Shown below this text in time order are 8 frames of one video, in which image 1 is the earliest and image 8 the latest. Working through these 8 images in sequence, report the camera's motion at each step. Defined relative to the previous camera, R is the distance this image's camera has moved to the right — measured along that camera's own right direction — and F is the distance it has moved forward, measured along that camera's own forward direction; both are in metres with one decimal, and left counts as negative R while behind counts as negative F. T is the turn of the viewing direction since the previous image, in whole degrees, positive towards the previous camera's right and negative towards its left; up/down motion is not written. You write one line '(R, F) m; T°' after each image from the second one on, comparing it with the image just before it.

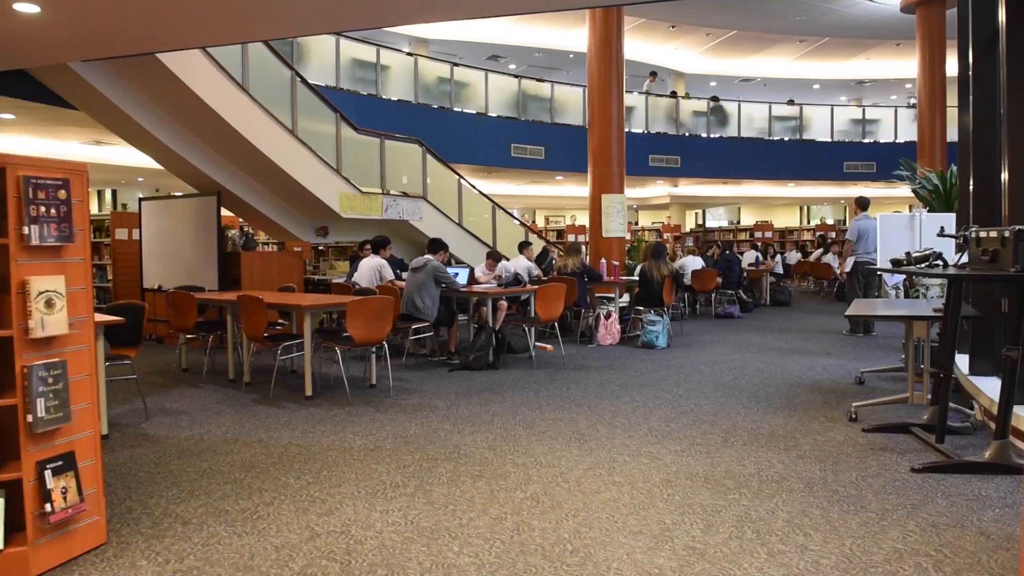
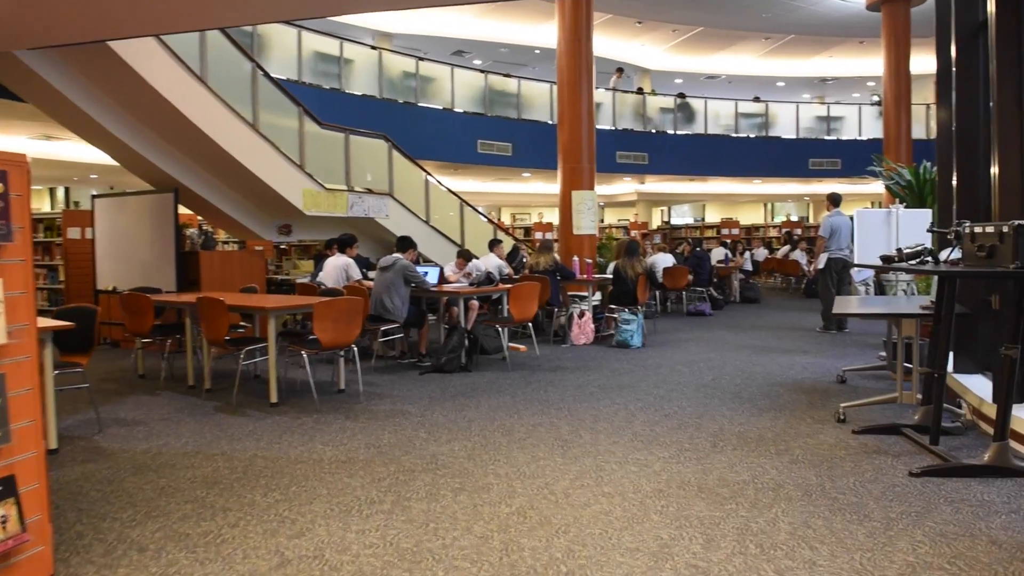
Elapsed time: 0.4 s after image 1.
(-0.1, +0.2) m; +3°
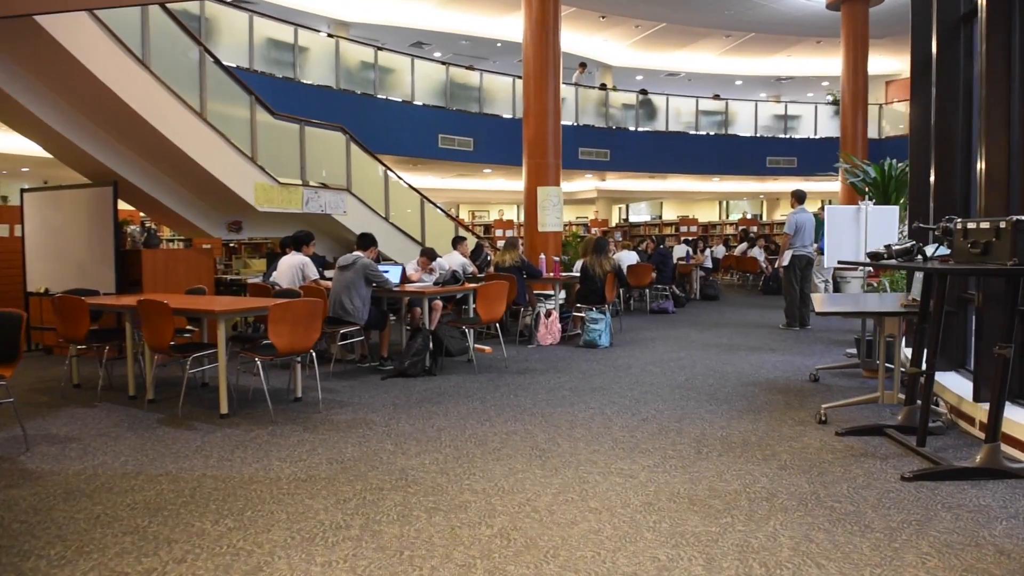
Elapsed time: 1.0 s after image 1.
(-0.1, +0.2) m; +3°
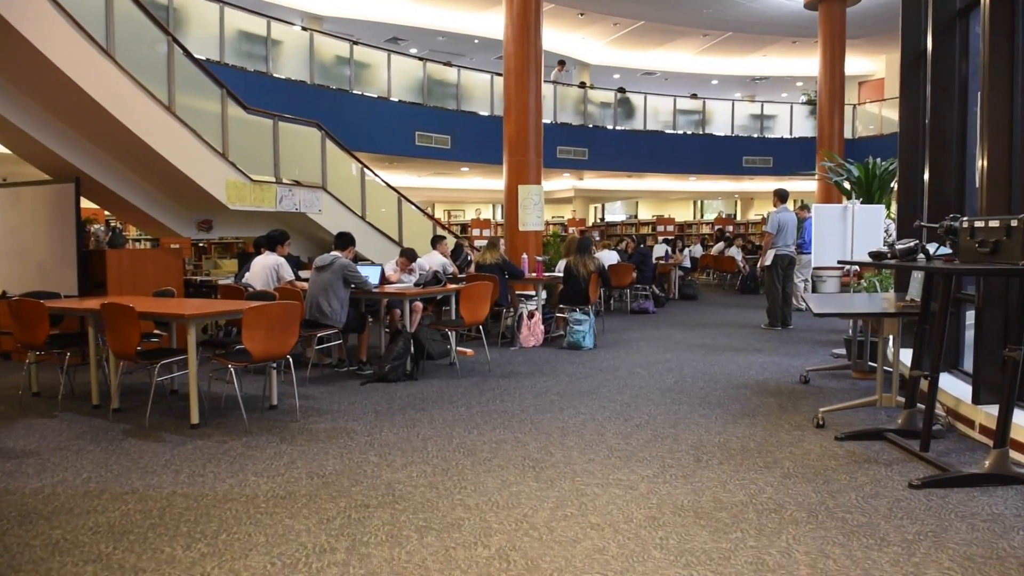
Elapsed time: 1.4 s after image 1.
(-0.1, +0.2) m; +2°
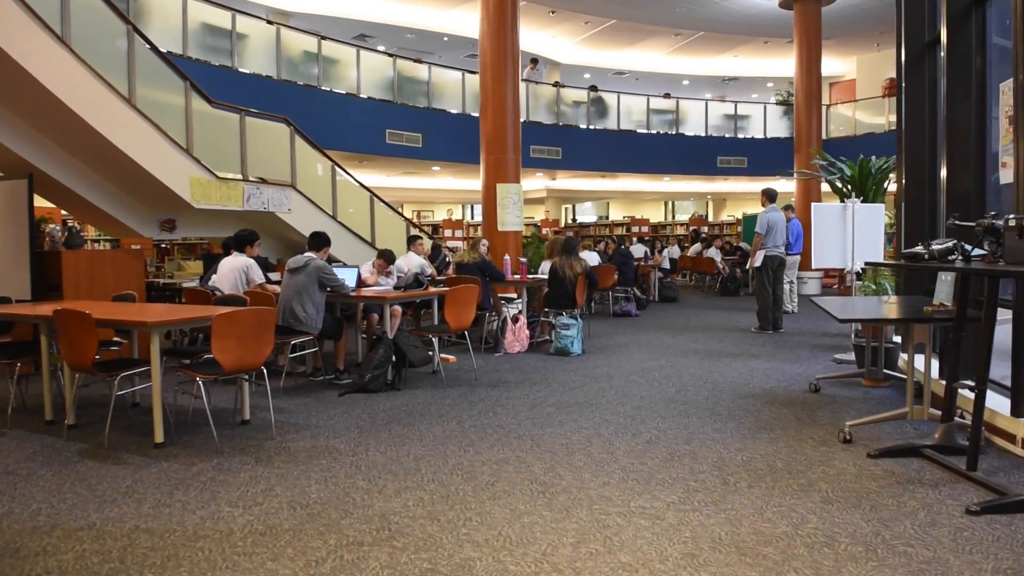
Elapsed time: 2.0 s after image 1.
(-0.2, +0.4) m; +3°
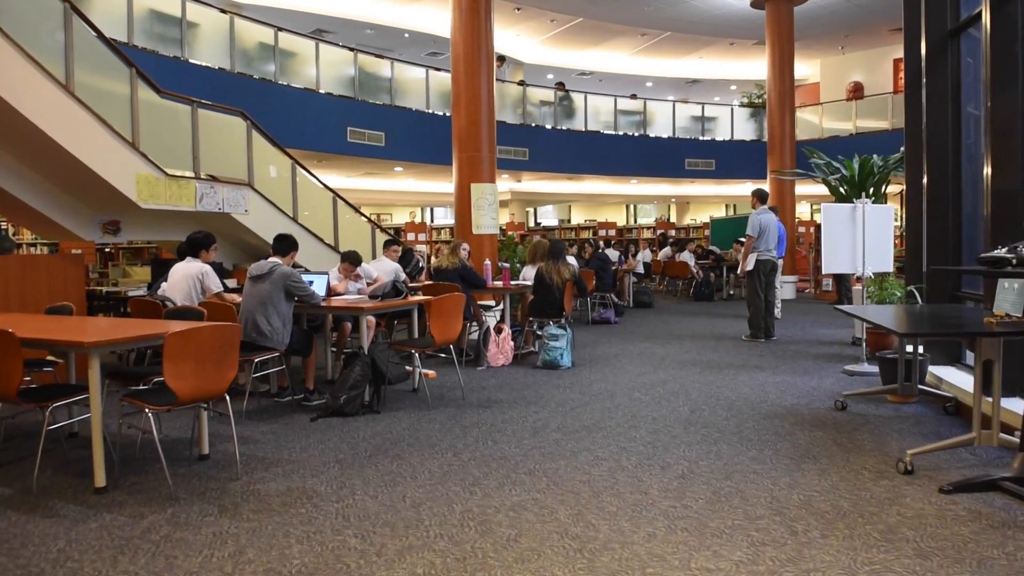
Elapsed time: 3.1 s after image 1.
(-0.2, +0.6) m; +3°
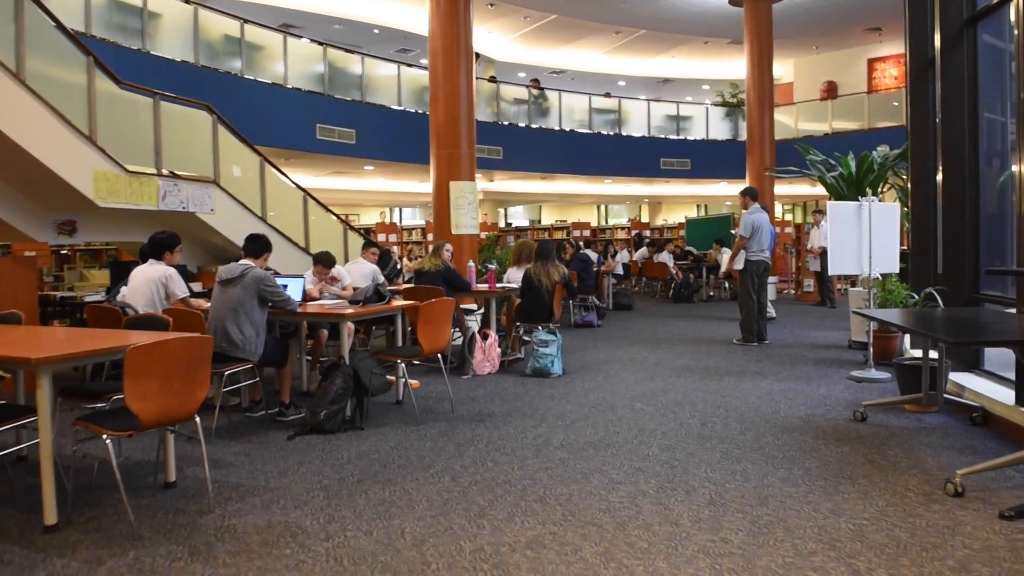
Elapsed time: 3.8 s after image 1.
(-0.2, +0.4) m; +3°
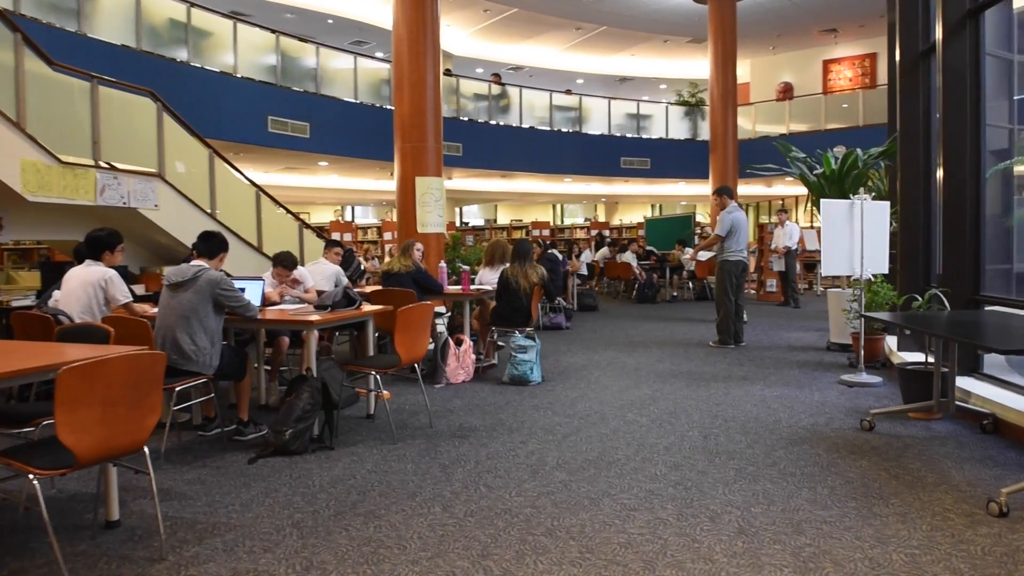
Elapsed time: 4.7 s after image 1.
(-0.2, +0.4) m; +4°
